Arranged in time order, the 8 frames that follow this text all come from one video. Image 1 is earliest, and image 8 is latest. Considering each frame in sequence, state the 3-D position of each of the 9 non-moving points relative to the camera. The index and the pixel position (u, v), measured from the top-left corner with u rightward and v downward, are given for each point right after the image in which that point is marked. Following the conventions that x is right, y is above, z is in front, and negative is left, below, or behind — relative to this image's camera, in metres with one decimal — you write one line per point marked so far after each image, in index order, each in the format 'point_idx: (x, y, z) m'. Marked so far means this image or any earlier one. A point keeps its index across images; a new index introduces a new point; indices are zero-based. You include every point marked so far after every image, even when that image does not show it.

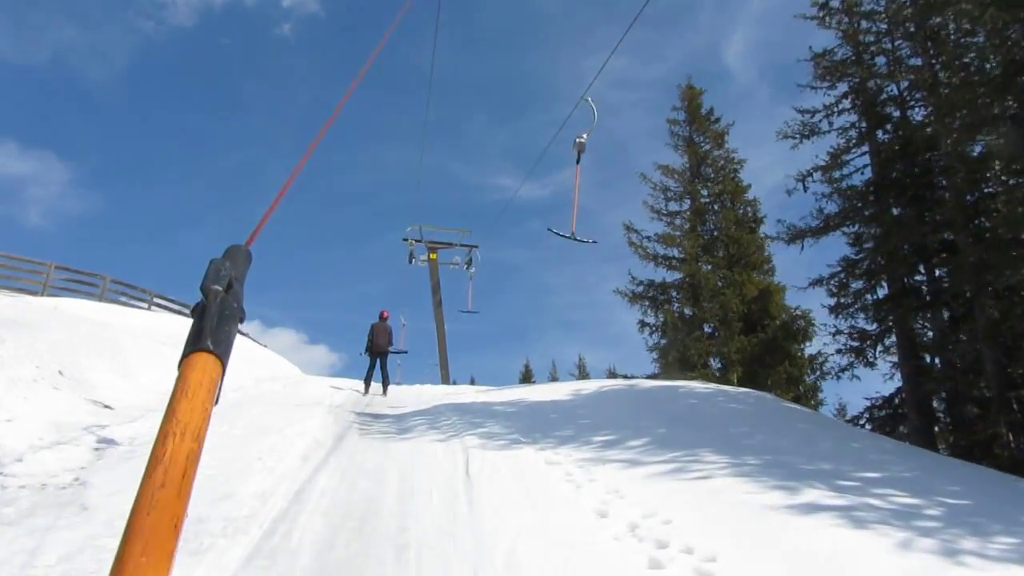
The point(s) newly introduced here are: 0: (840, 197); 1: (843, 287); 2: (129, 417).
0: (+5.2, +1.4, +14.1) m
1: (+5.1, 0.0, +13.7) m
2: (-4.5, -1.5, +10.3) m
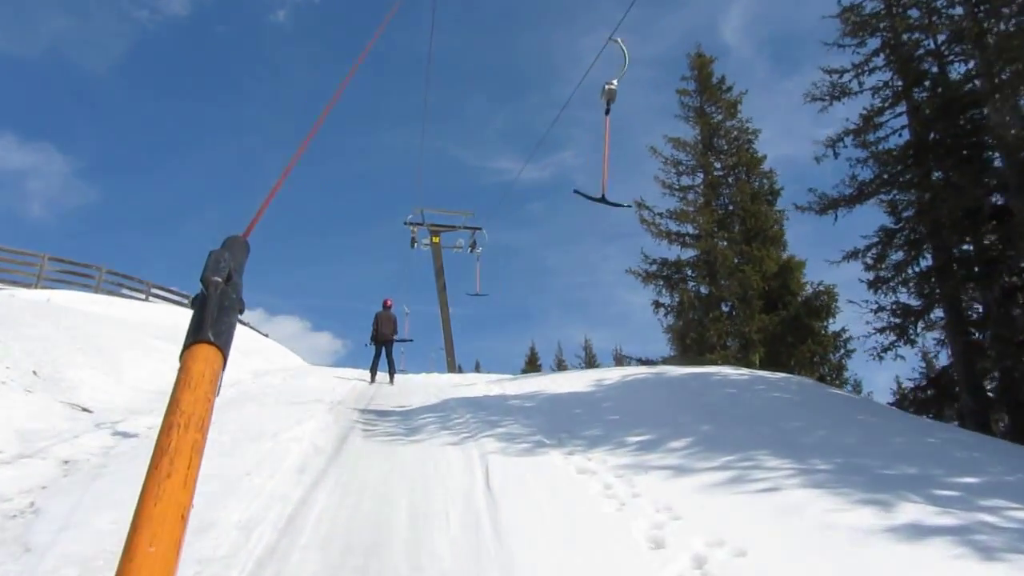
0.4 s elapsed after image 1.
0: (+5.3, +1.8, +13.0) m
1: (+5.3, +0.4, +12.7) m
2: (-4.3, -1.4, +9.4) m
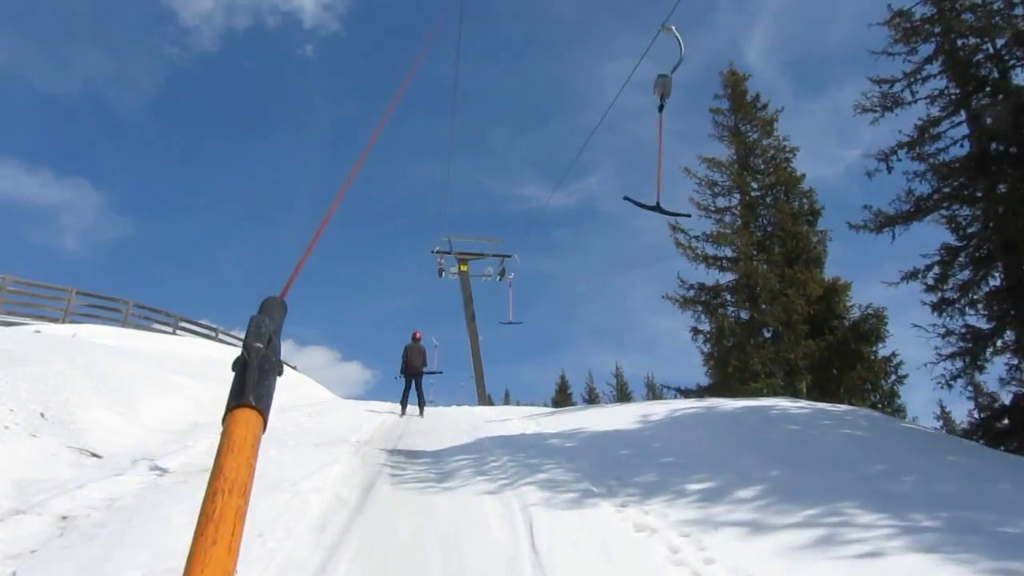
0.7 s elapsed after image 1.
0: (+5.8, +1.5, +12.1) m
1: (+5.7, +0.1, +11.8) m
2: (-3.9, -1.8, +8.7) m
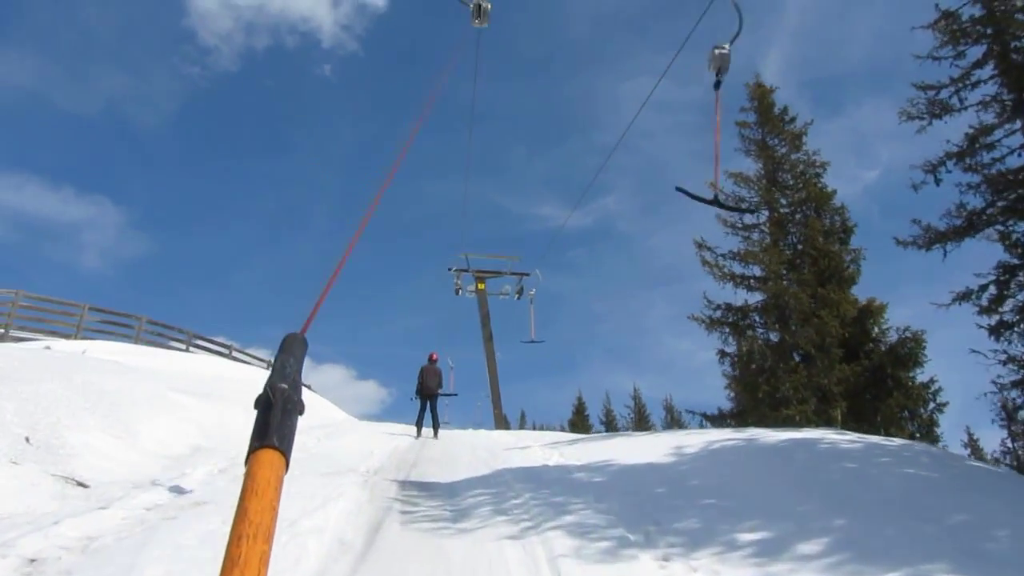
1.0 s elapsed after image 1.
0: (+6.1, +1.2, +11.3) m
1: (+6.0, -0.2, +10.9) m
2: (-3.7, -1.9, +8.0) m
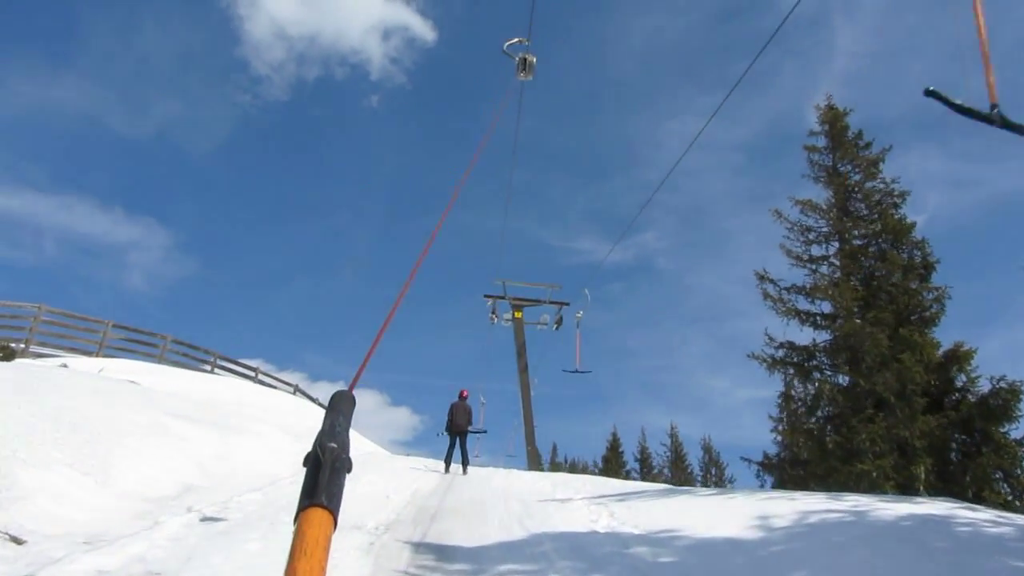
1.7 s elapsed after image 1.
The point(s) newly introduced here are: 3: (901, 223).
0: (+6.6, +0.8, +9.3) m
1: (+6.5, -0.6, +8.9) m
2: (-3.4, -1.9, +6.3) m
3: (+8.4, +1.4, +19.2) m
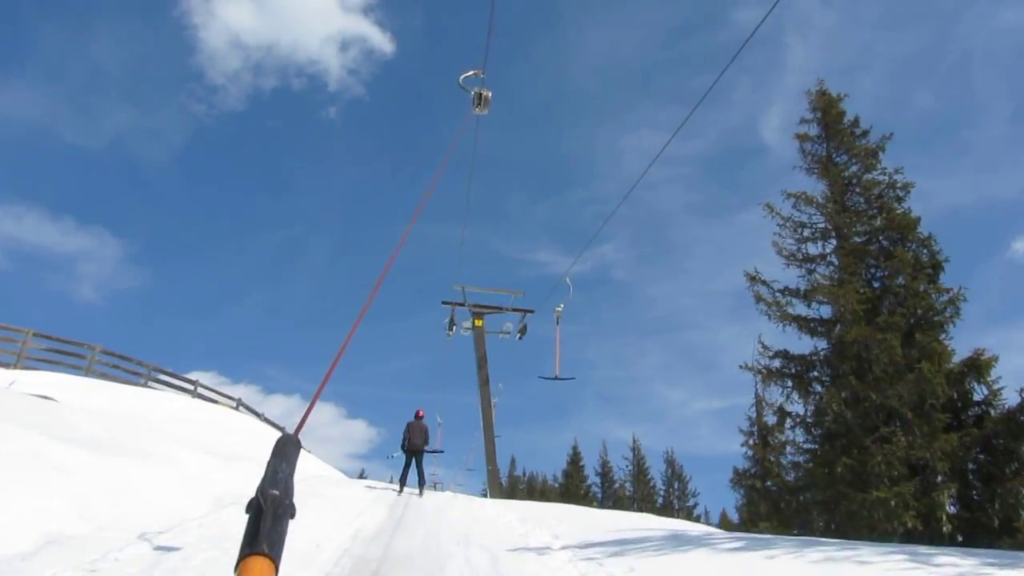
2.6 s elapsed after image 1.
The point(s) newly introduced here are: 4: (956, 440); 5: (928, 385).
0: (+6.3, +0.9, +7.3) m
1: (+6.2, -0.5, +6.9) m
2: (-3.5, -1.8, +3.8) m
3: (+7.7, +1.4, +17.3) m
4: (+7.0, -2.4, +14.1) m
5: (+6.6, -1.5, +14.2) m
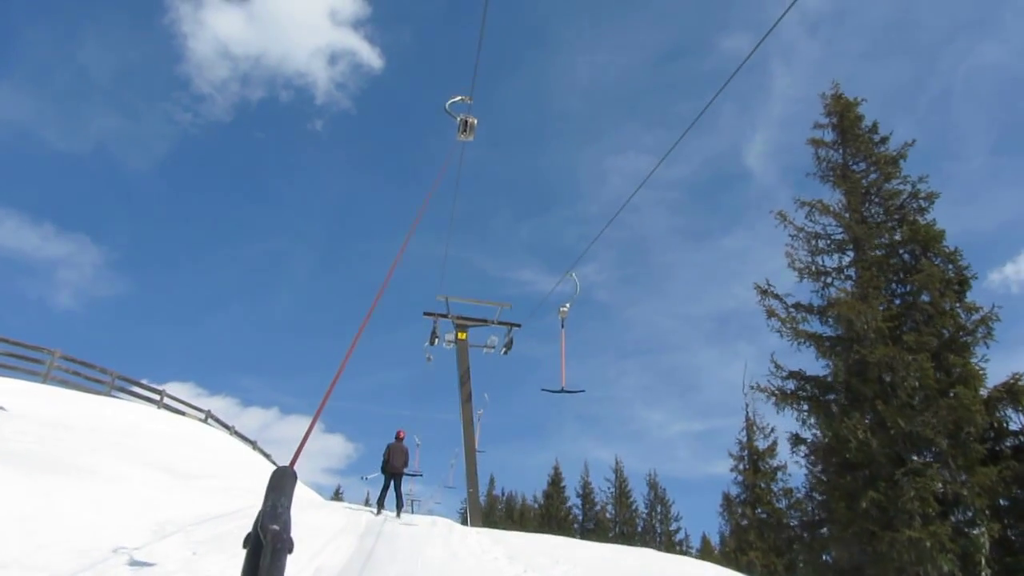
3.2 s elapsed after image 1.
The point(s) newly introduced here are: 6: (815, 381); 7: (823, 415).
0: (+6.3, +0.8, +5.9) m
1: (+6.2, -0.6, +5.5) m
2: (-3.5, -1.6, +2.2) m
3: (+7.5, +1.1, +16.0) m
4: (+6.8, -2.7, +12.7) m
5: (+6.4, -1.8, +12.8) m
6: (+5.1, -1.6, +15.1) m
7: (+5.1, -2.1, +14.6) m
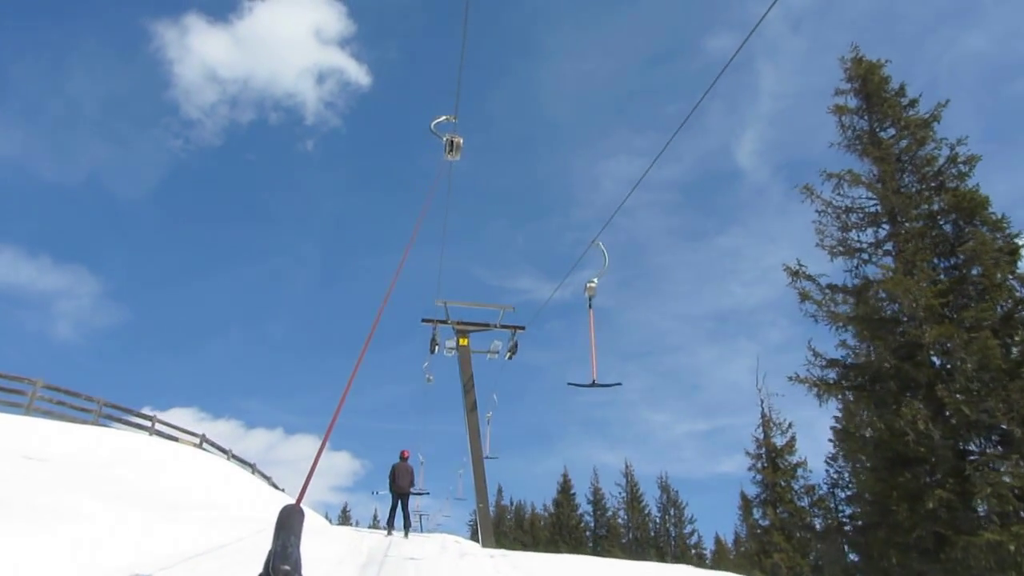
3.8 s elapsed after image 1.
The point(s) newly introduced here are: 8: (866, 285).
0: (+6.4, +1.3, +4.5) m
1: (+6.3, -0.1, +4.0) m
2: (-3.3, -1.5, +0.7) m
3: (+7.5, +1.5, +14.5) m
4: (+7.1, -2.2, +11.2) m
5: (+6.6, -1.3, +11.3) m
6: (+5.2, -1.2, +13.6) m
7: (+5.2, -1.7, +13.1) m
8: (+5.7, +0.1, +14.4) m
